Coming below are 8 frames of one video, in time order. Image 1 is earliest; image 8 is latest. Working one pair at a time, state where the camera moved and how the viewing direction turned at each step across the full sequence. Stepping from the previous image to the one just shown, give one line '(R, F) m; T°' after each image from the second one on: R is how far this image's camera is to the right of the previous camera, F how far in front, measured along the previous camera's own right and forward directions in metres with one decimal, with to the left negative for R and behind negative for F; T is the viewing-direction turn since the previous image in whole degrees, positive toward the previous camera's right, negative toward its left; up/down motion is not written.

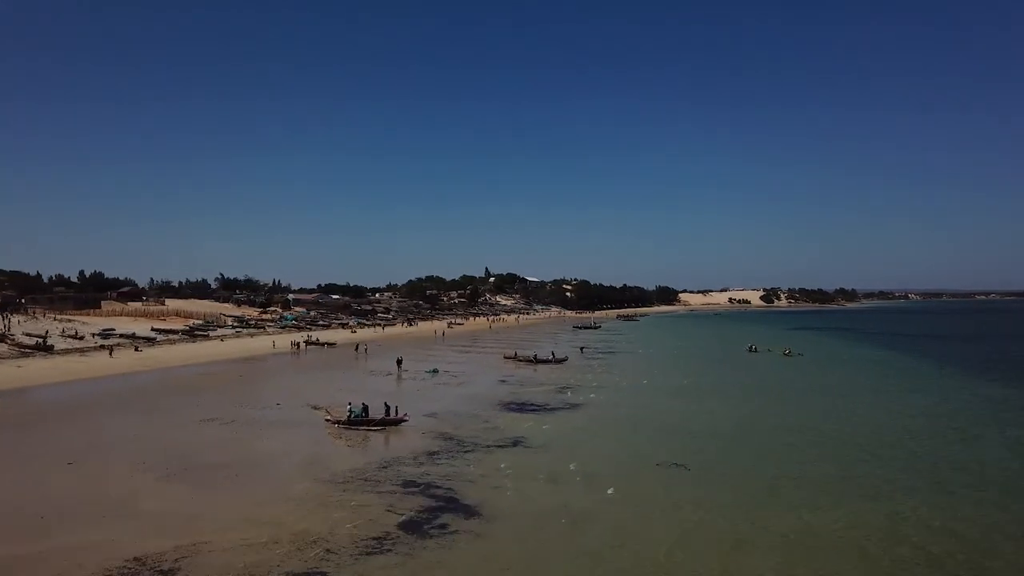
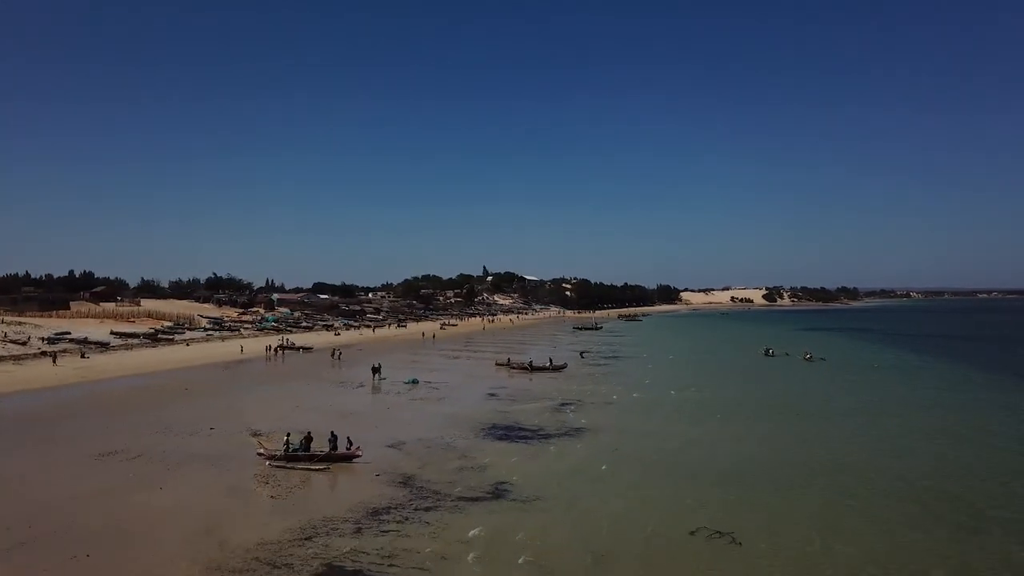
(+0.5, +4.7) m; 0°
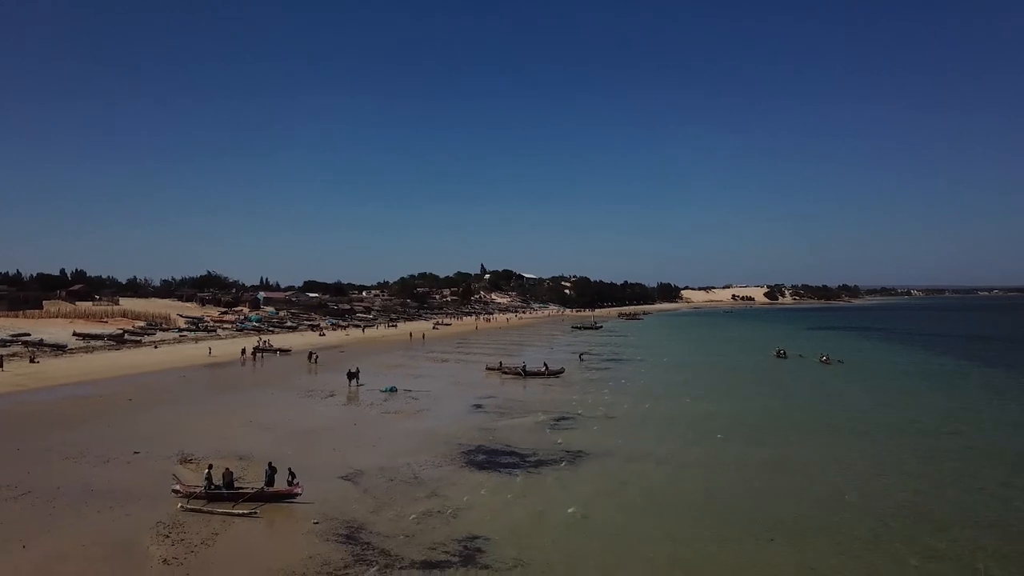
(+0.4, +3.5) m; 0°
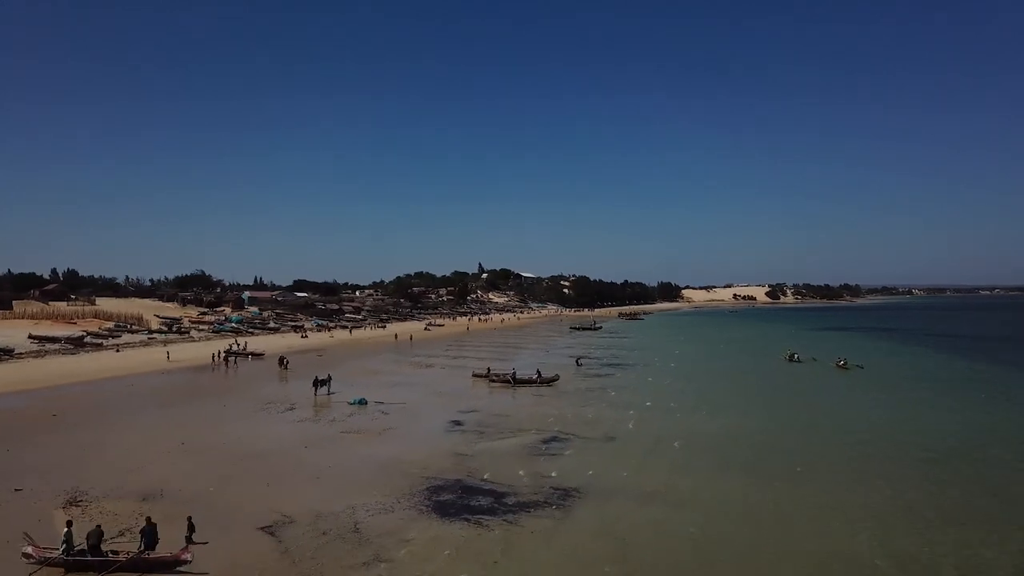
(+0.6, +3.5) m; 0°
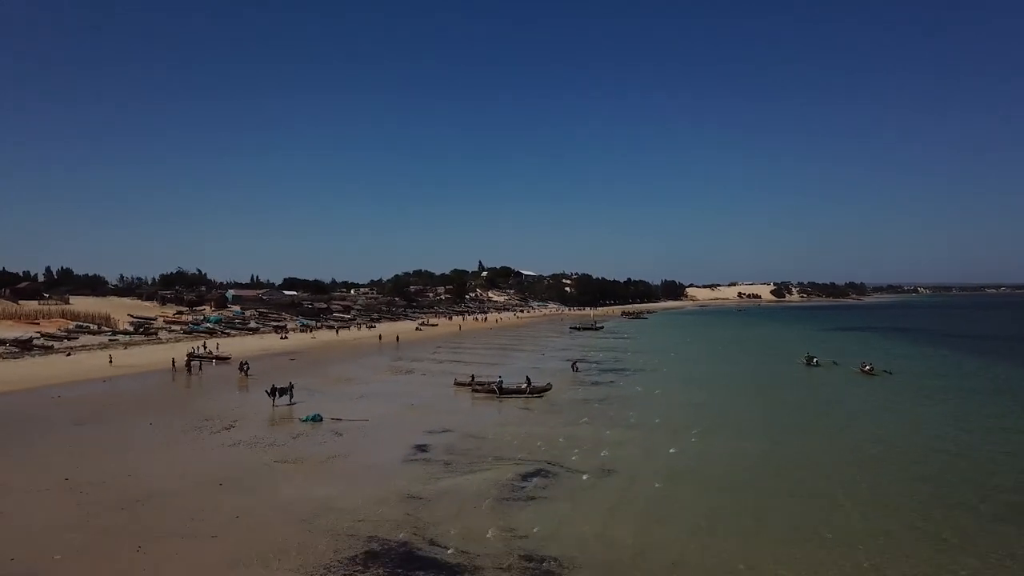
(+0.8, +3.9) m; 0°
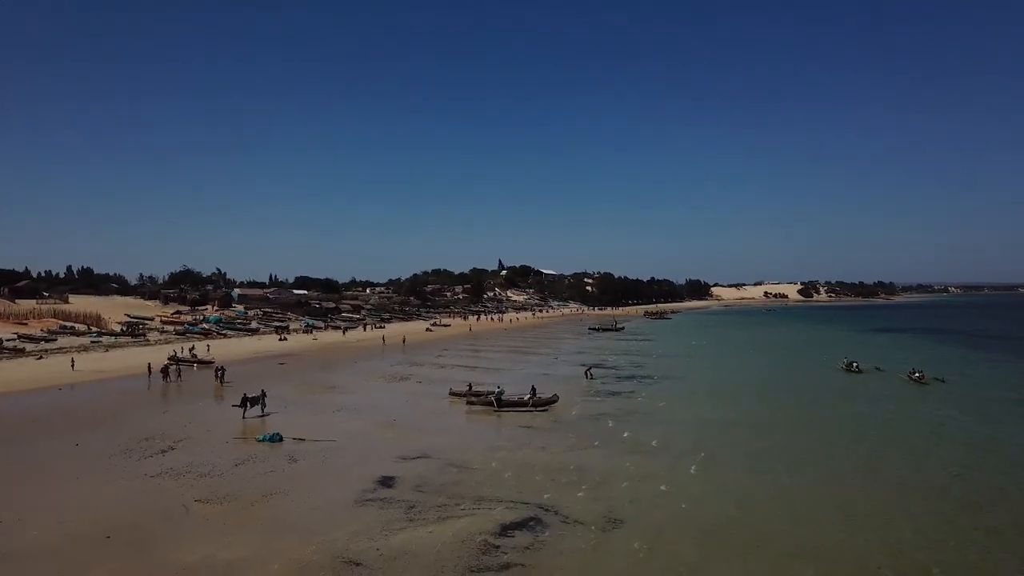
(+0.8, +3.7) m; -2°
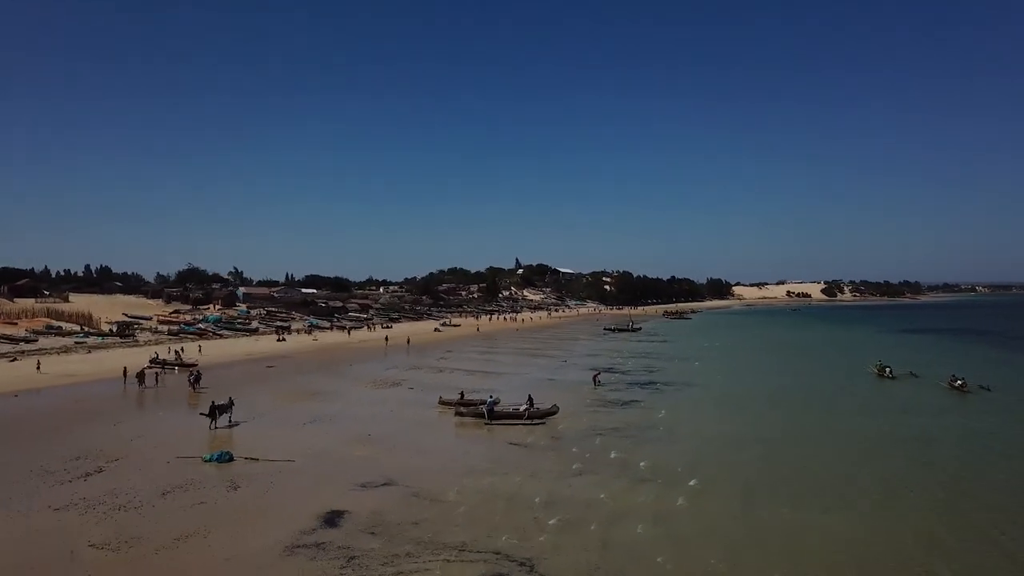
(+0.9, +2.7) m; -2°
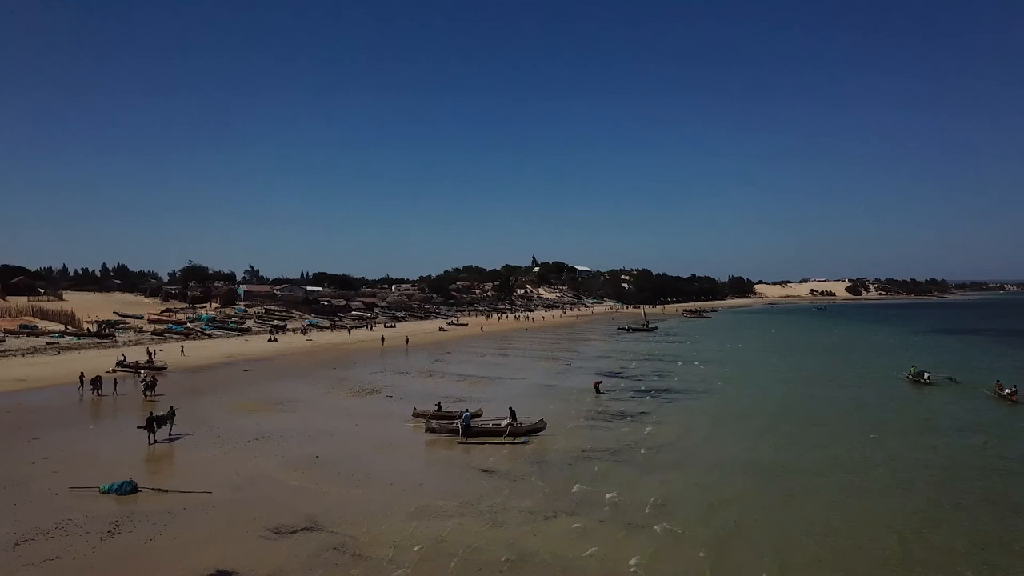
(+1.2, +3.1) m; -2°
